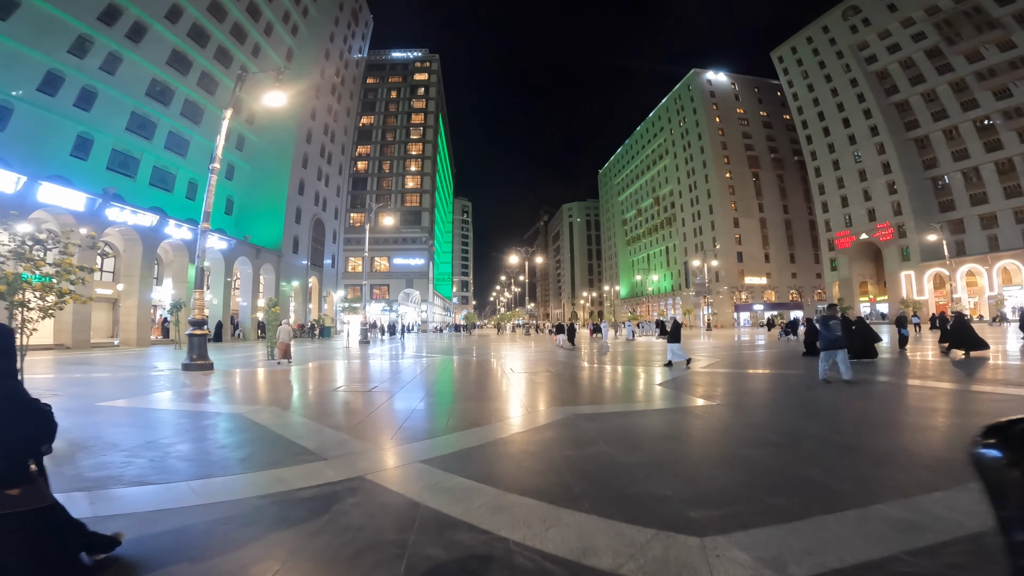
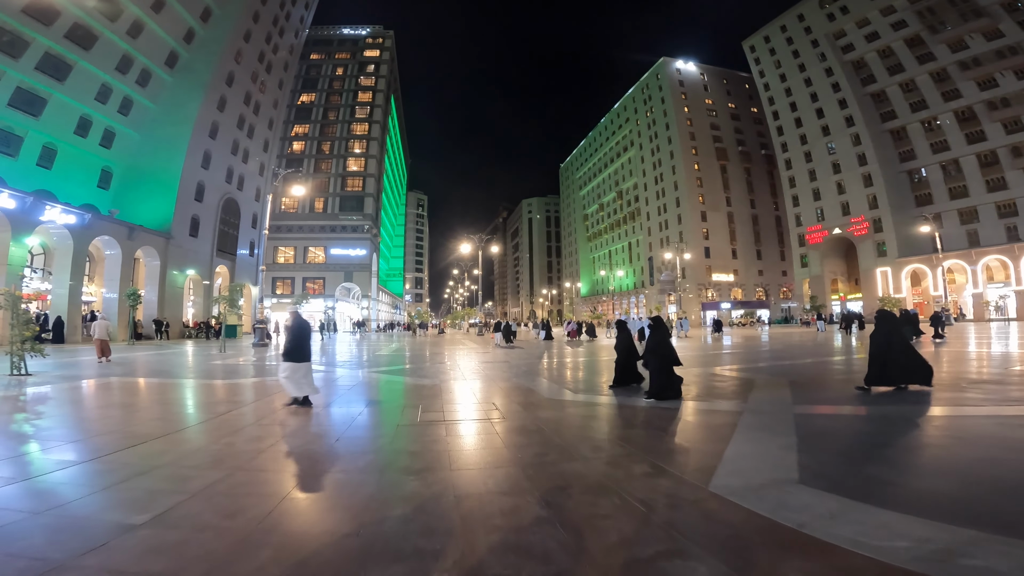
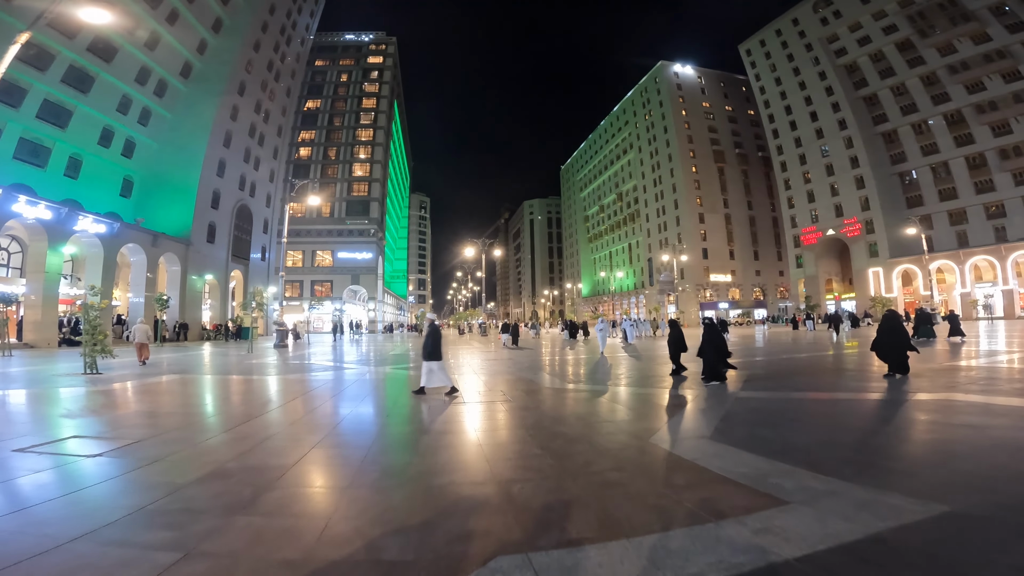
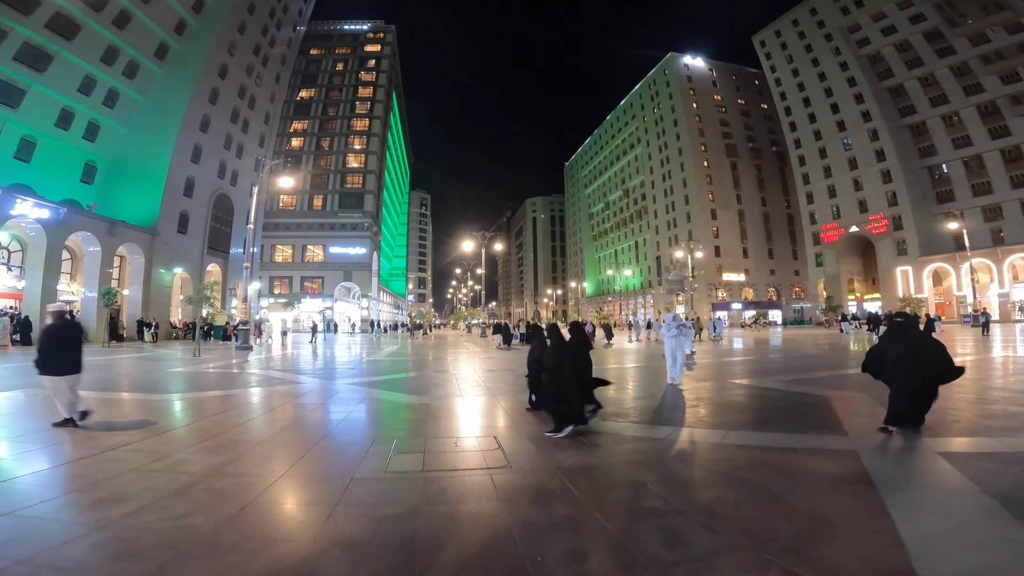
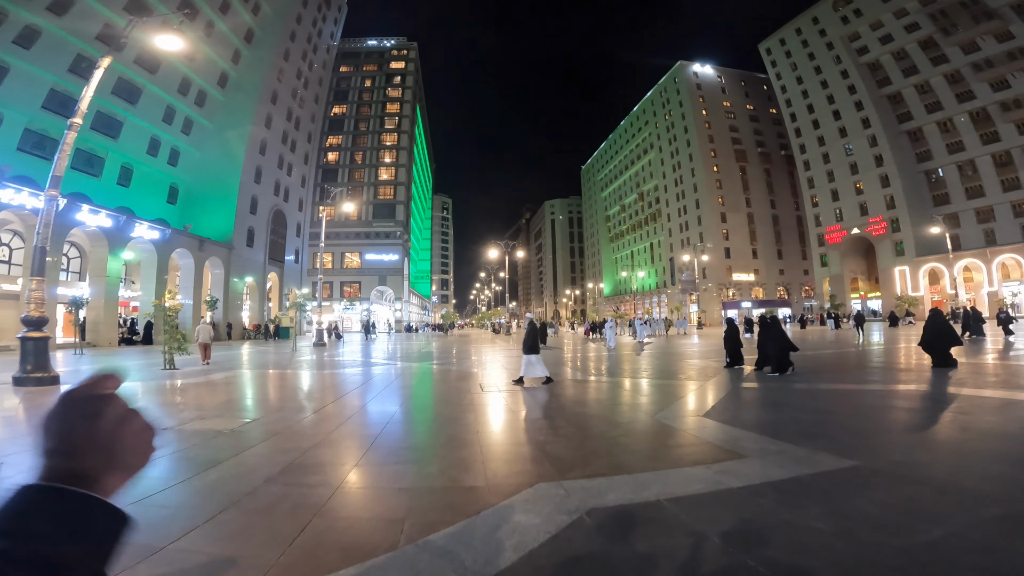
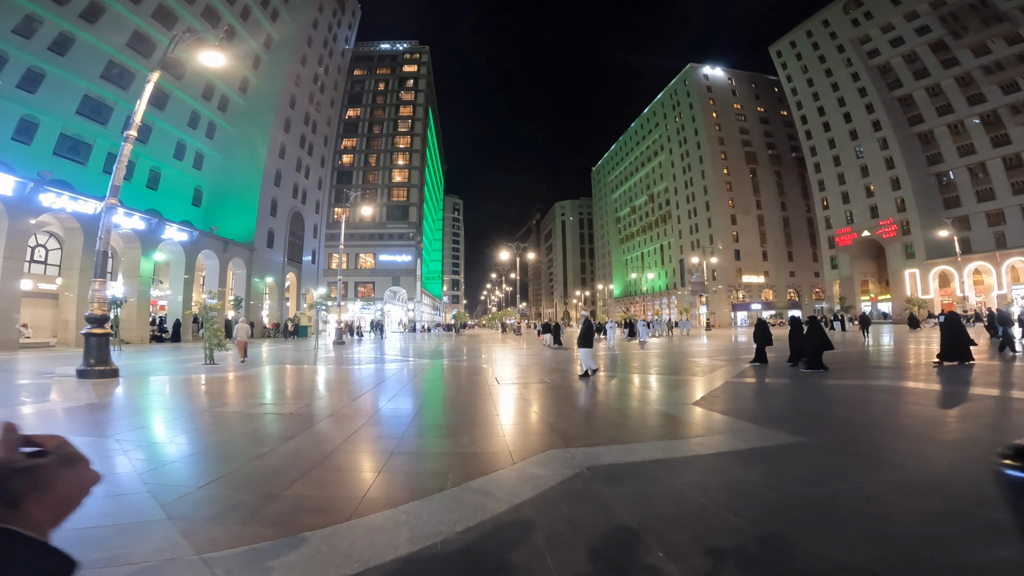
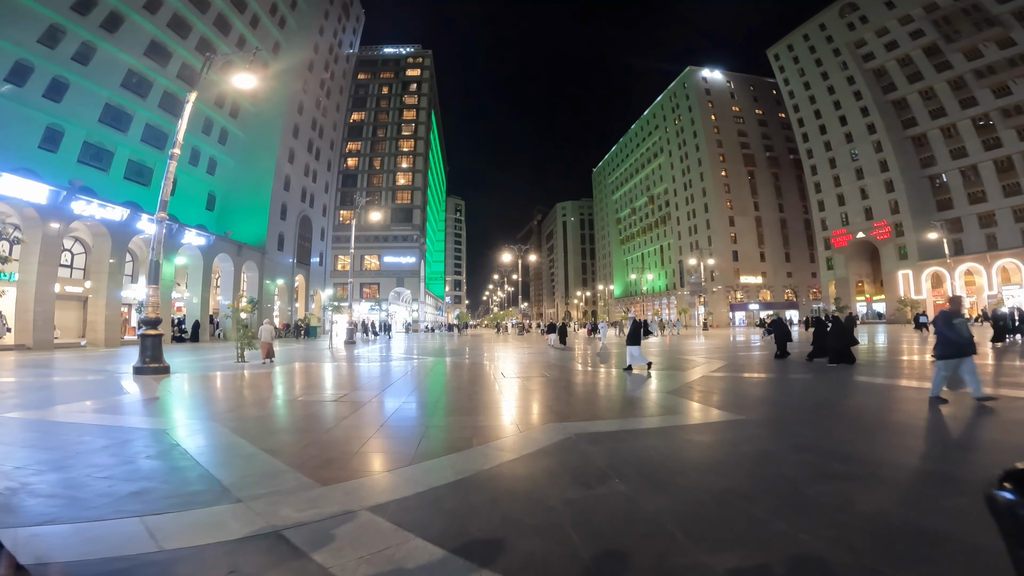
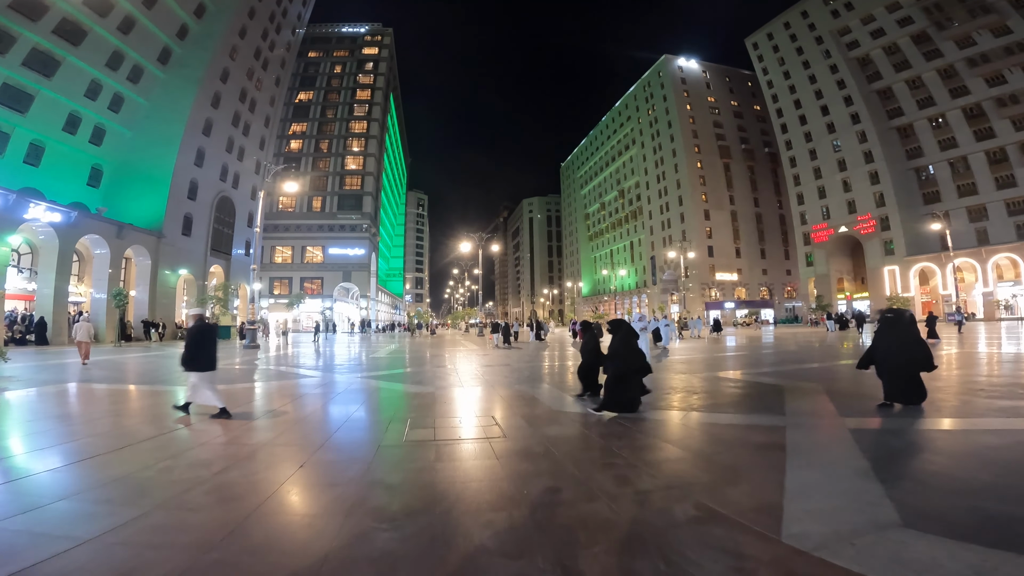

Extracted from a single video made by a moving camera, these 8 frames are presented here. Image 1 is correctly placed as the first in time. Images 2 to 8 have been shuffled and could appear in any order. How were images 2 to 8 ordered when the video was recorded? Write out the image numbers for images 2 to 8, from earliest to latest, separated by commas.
7, 6, 5, 3, 2, 8, 4
